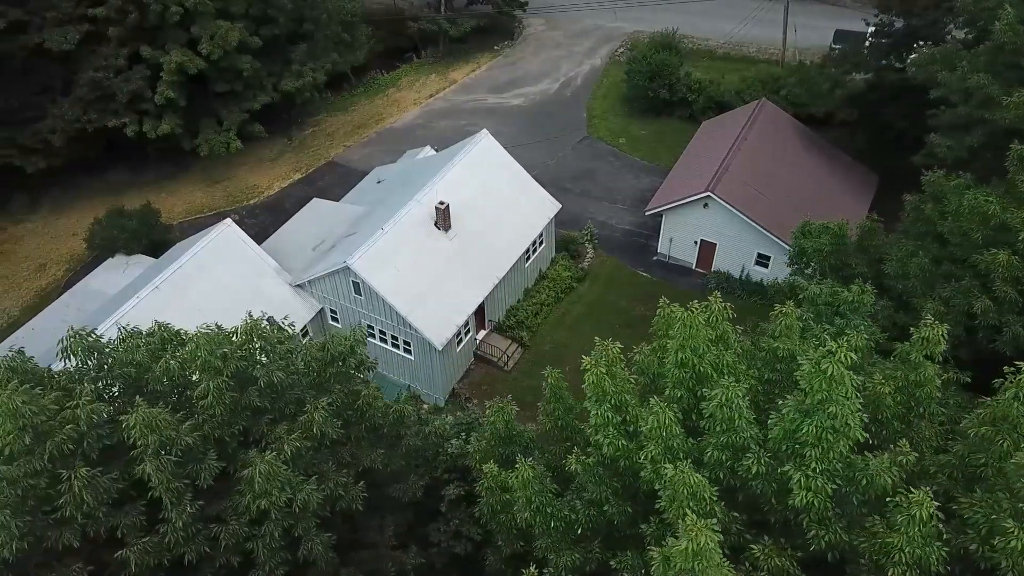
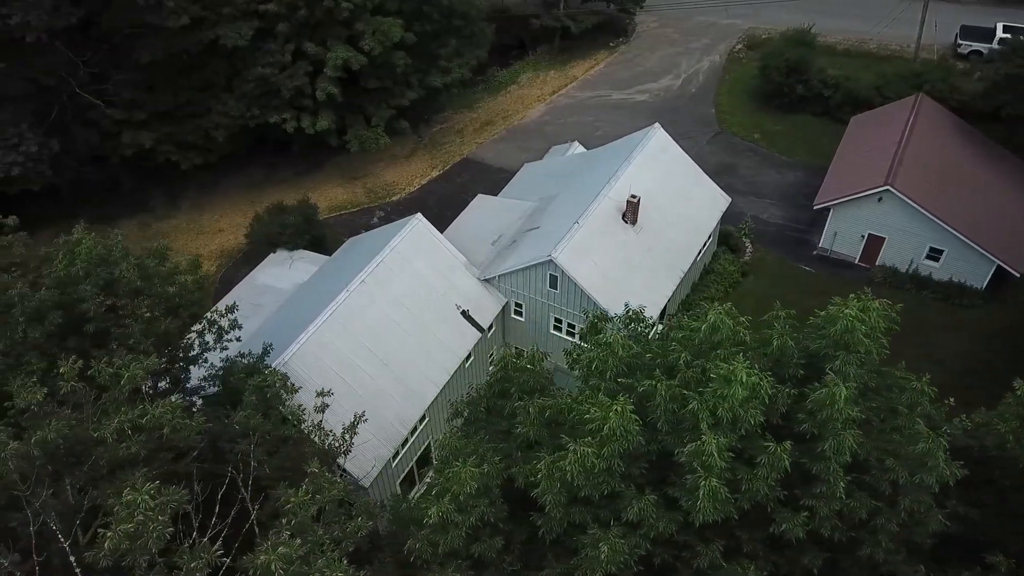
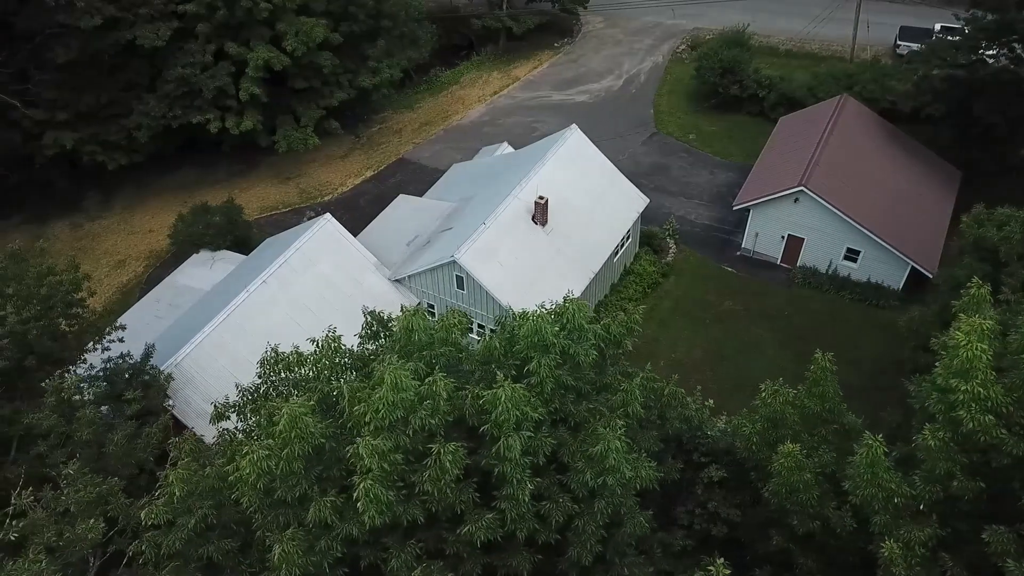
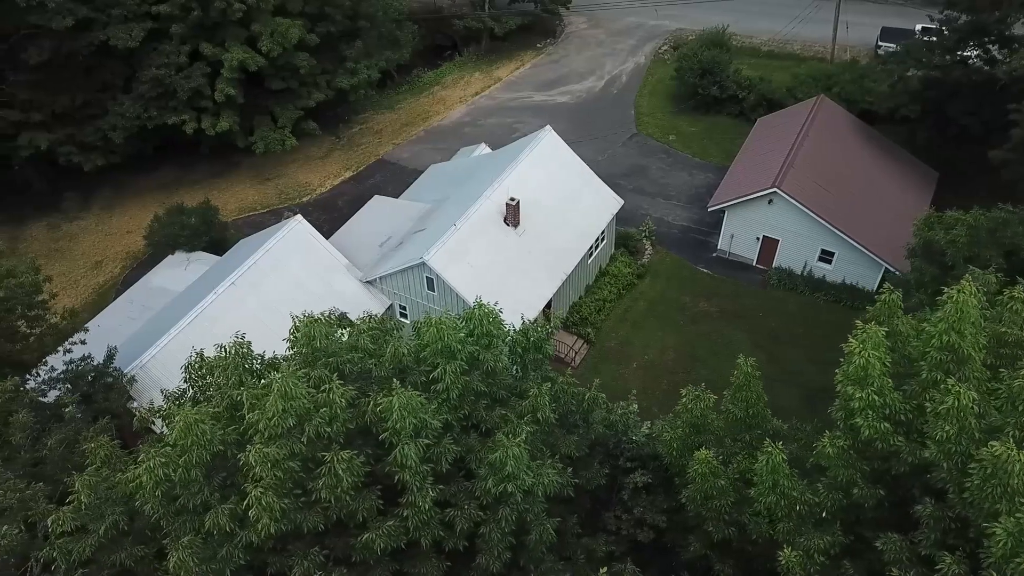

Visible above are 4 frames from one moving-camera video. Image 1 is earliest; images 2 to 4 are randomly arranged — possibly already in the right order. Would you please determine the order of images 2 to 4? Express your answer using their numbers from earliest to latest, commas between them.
4, 3, 2
